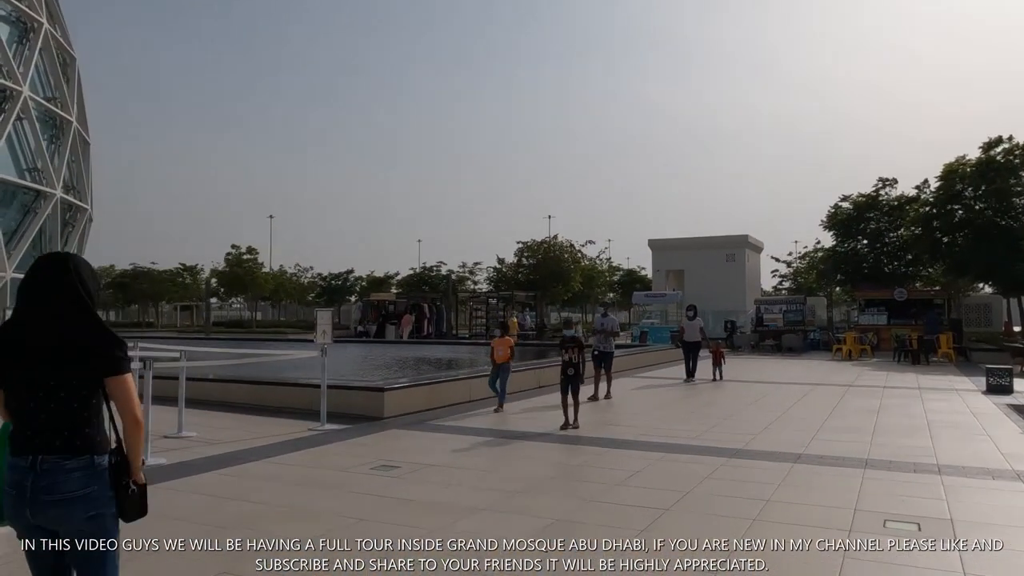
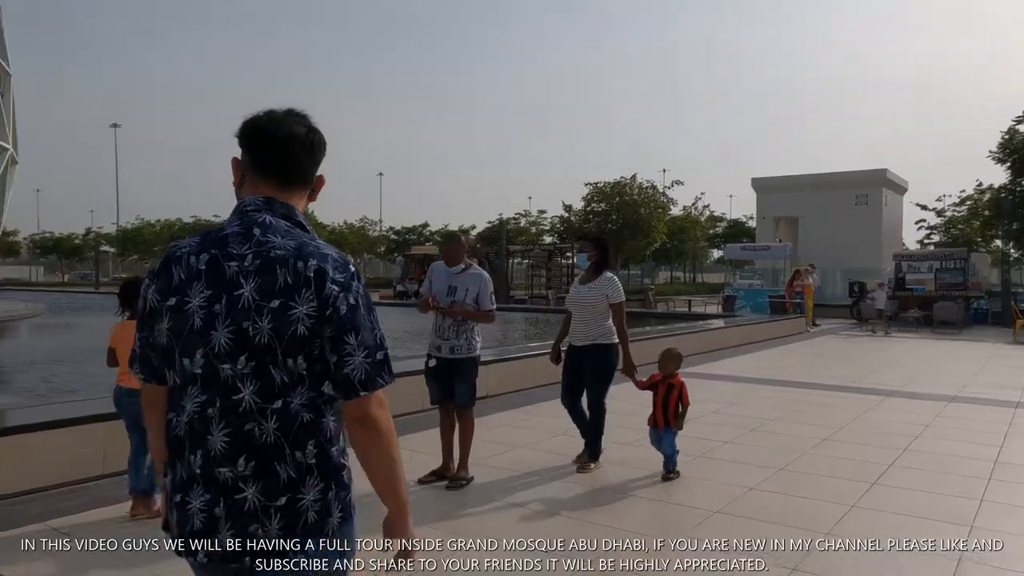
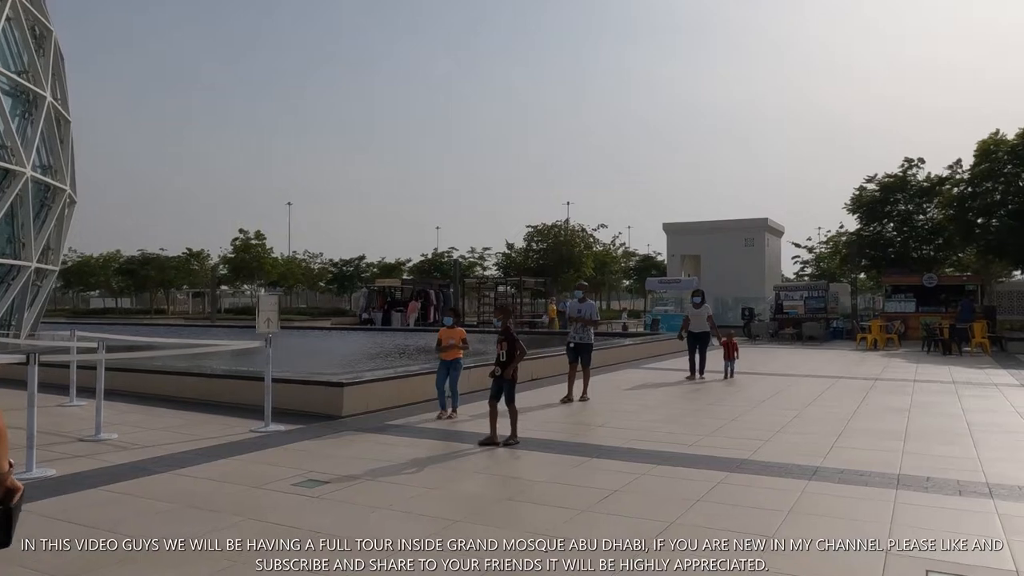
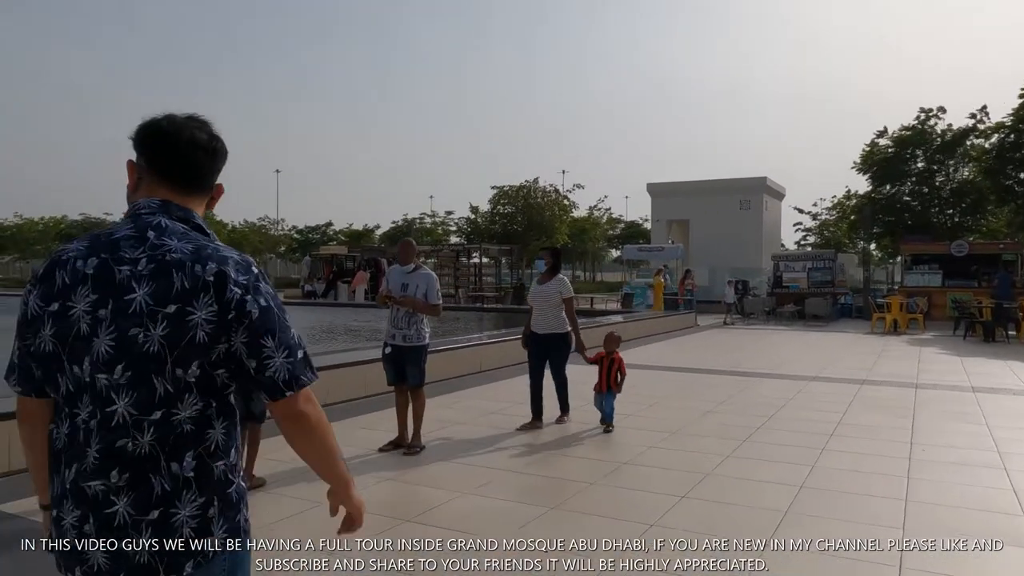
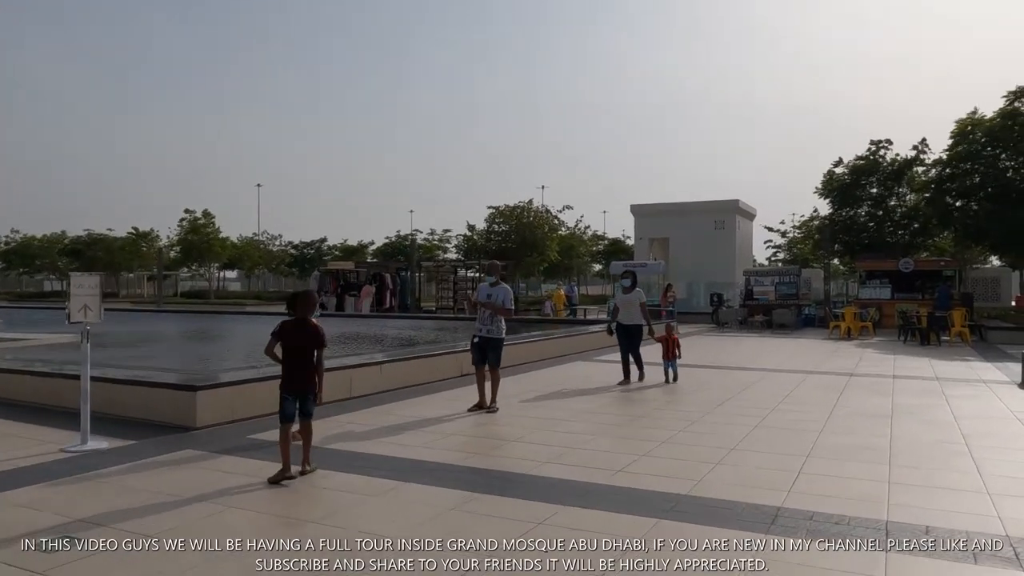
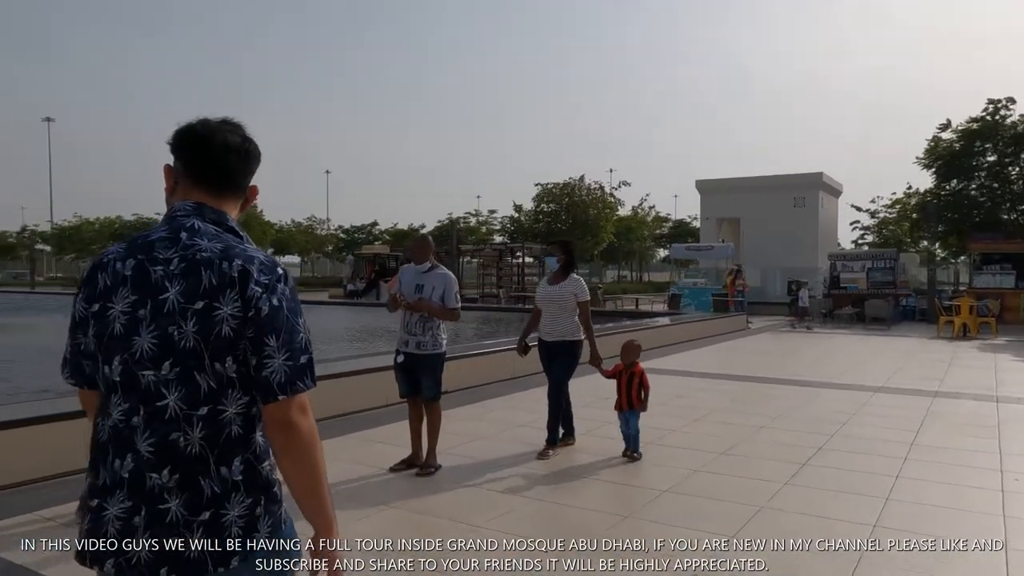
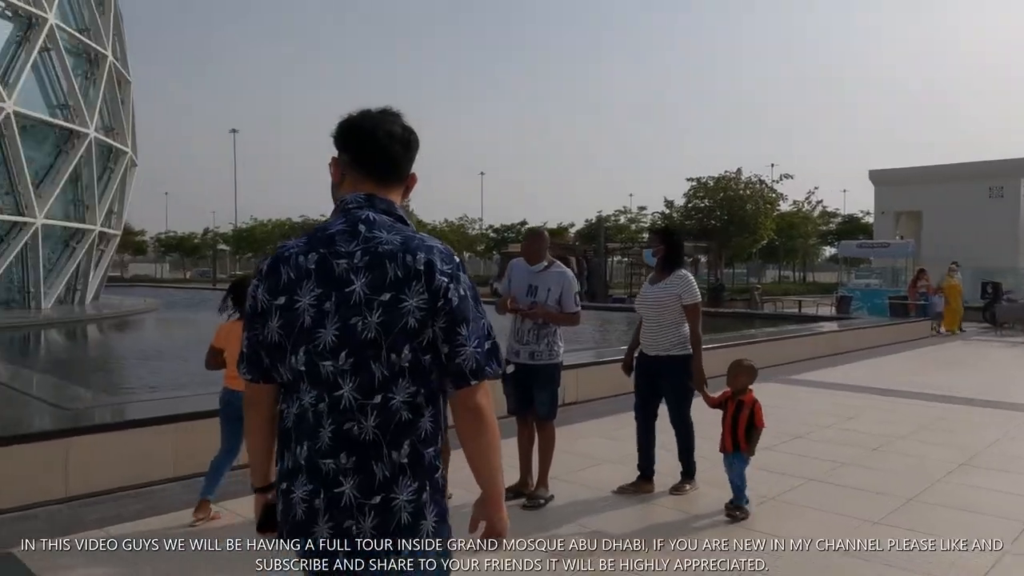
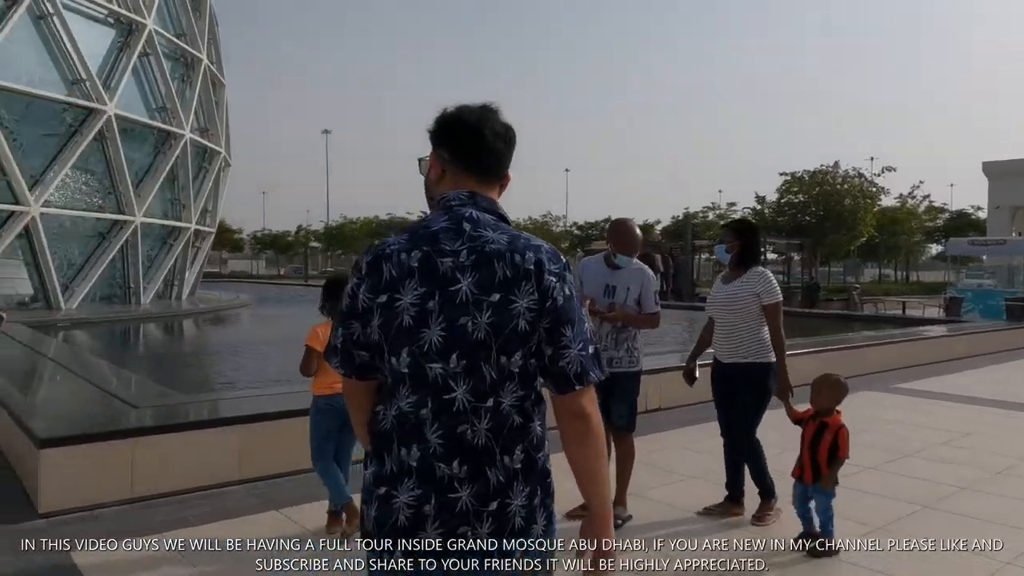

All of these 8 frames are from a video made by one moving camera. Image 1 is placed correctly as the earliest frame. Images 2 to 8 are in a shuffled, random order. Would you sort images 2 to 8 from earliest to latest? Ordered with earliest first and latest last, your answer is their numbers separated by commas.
3, 5, 4, 6, 2, 7, 8
